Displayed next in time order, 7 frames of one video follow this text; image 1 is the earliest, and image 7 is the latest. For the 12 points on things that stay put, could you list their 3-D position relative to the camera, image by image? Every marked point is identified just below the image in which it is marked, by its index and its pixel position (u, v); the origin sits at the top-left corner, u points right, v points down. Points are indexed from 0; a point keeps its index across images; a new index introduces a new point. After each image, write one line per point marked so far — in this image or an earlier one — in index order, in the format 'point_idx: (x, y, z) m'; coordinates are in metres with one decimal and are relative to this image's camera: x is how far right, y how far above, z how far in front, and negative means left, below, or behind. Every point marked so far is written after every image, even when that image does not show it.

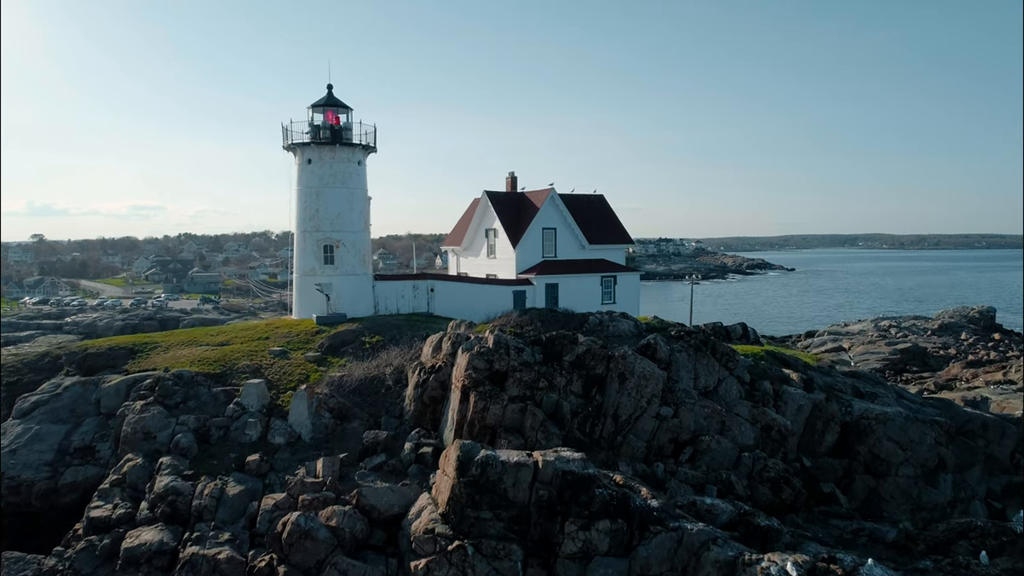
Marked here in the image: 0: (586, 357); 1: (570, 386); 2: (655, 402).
0: (+1.7, -1.6, +17.0) m
1: (+1.3, -2.2, +16.6) m
2: (+3.2, -2.6, +16.6) m
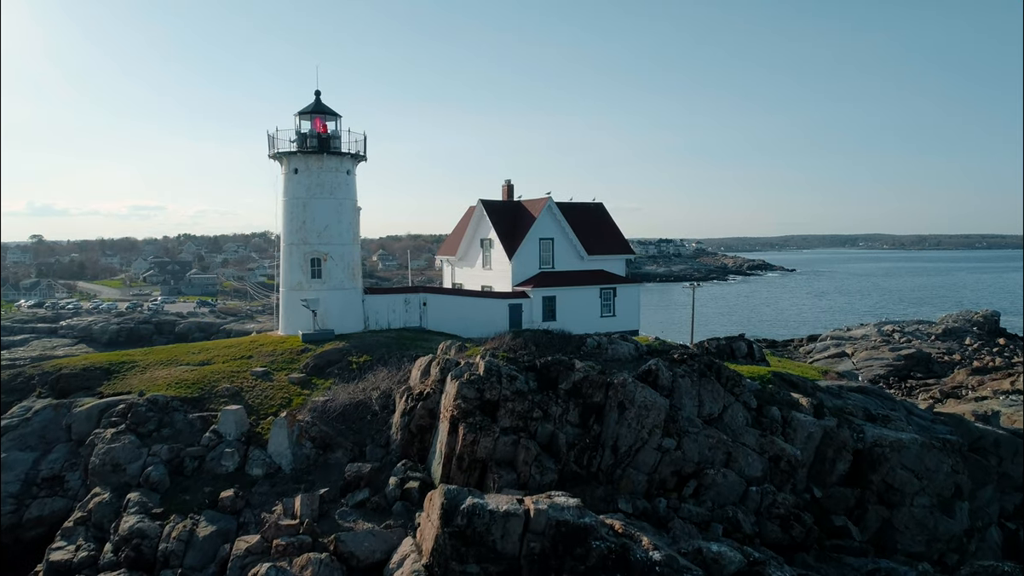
0: (+1.6, -2.1, +15.9) m
1: (+1.2, -2.7, +15.6) m
2: (+3.1, -3.1, +15.6) m
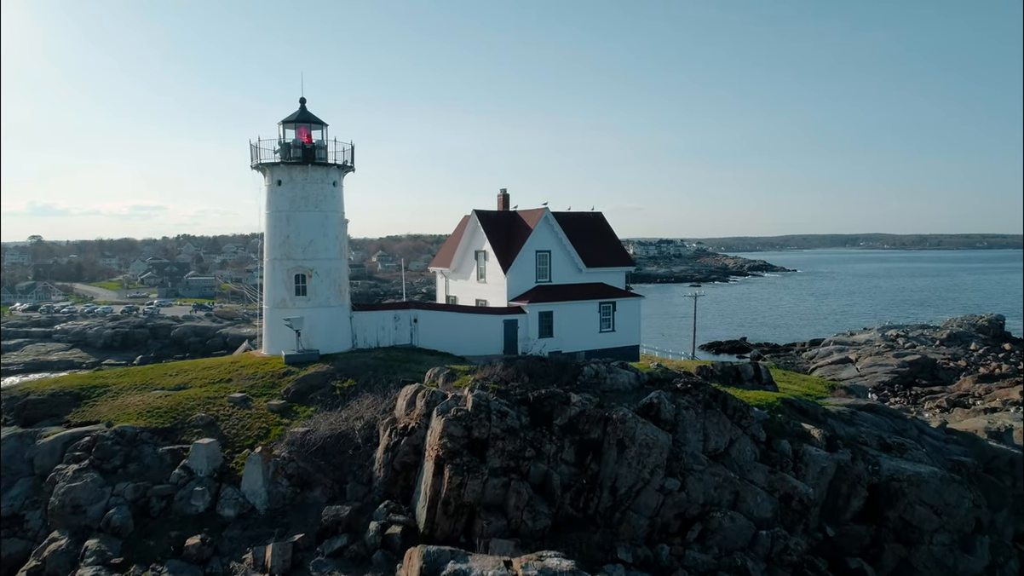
0: (+1.4, -2.7, +14.8) m
1: (+1.0, -3.3, +14.5) m
2: (+2.9, -3.6, +14.4) m
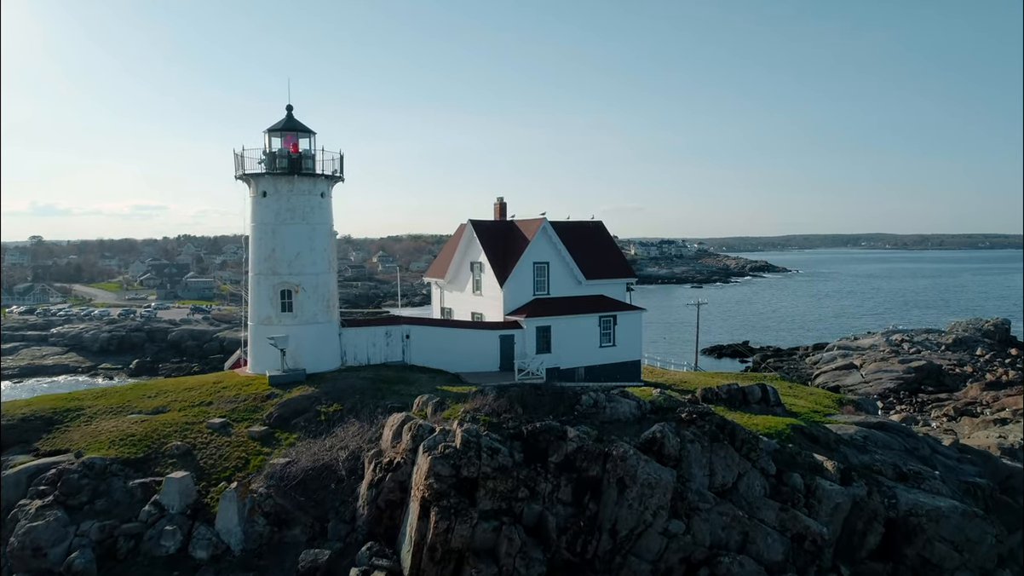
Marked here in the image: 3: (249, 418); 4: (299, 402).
0: (+1.2, -3.2, +13.8) m
1: (+0.8, -3.8, +13.5) m
2: (+2.7, -4.1, +13.4) m
3: (-6.7, -3.3, +18.7) m
4: (-5.5, -3.0, +19.0) m
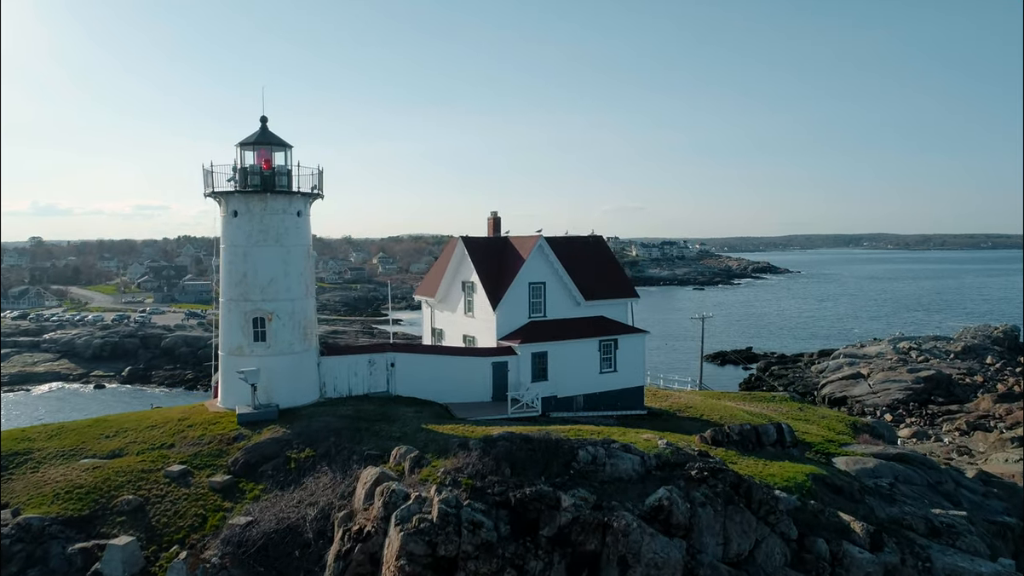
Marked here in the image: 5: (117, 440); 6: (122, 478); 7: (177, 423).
0: (+1.0, -4.0, +12.0) m
1: (+0.6, -4.5, +11.7) m
2: (+2.5, -4.9, +11.6) m
3: (-6.9, -4.1, +16.9) m
4: (-5.8, -3.7, +17.3) m
5: (-10.1, -3.8, +18.7) m
6: (-8.6, -4.2, +16.2) m
7: (-8.9, -3.6, +19.4) m
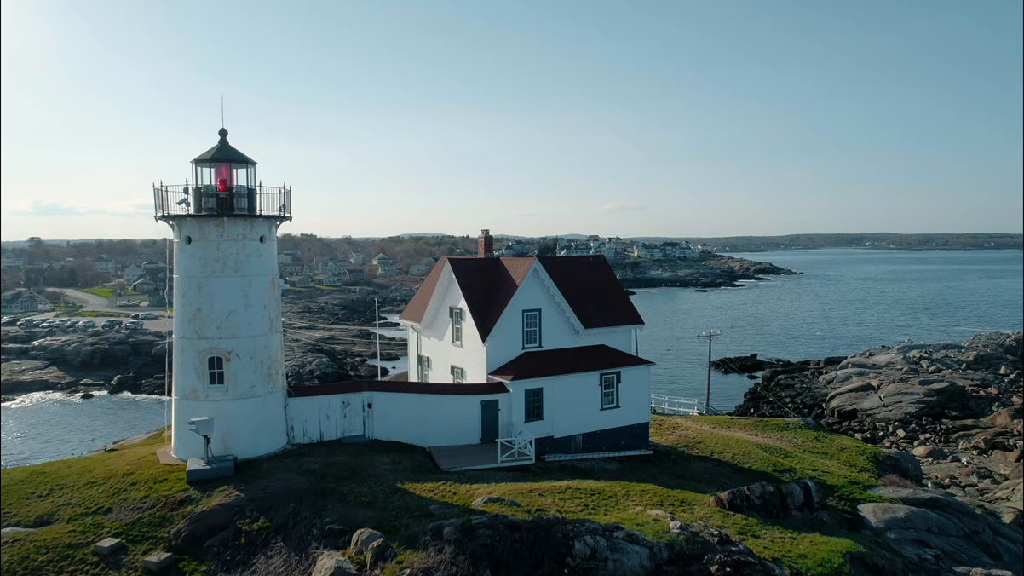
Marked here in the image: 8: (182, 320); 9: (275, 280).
0: (+0.7, -4.8, +9.7) m
1: (+0.3, -5.4, +9.4) m
2: (+2.2, -5.8, +9.3) m
3: (-7.2, -5.0, +14.6) m
4: (-6.0, -4.6, +15.0) m
5: (-10.4, -4.7, +16.4) m
6: (-8.9, -5.1, +13.9) m
7: (-9.2, -4.4, +17.1) m
8: (-8.2, -0.8, +18.2) m
9: (-6.1, +0.2, +18.9) m
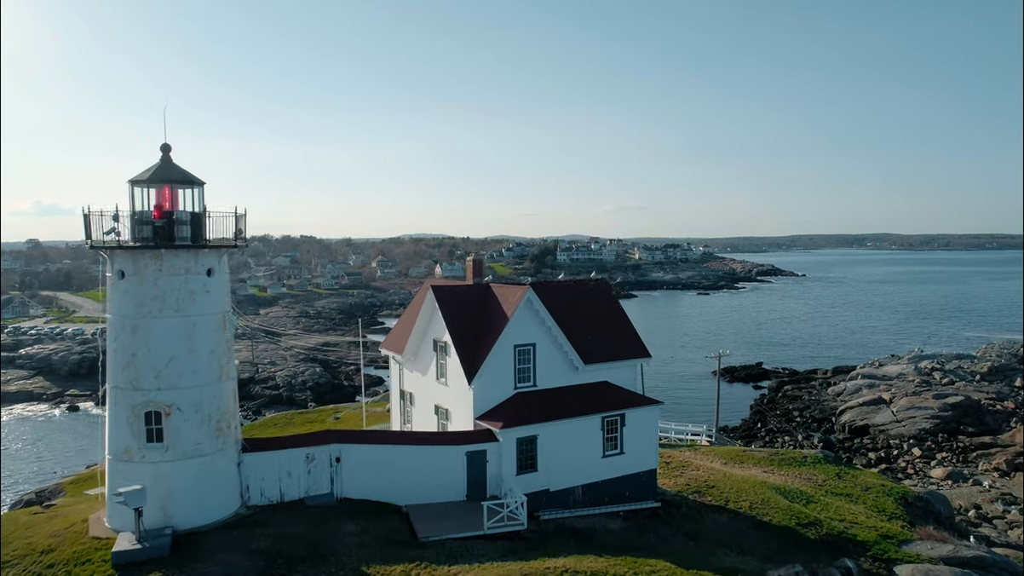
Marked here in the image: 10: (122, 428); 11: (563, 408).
0: (+0.4, -5.7, +7.1) m
1: (0.0, -6.3, +6.8) m
2: (+2.0, -6.7, +6.7) m
3: (-7.5, -5.9, +12.0) m
4: (-6.3, -5.5, +12.4) m
5: (-10.6, -5.6, +13.8) m
6: (-9.2, -6.0, +11.3) m
7: (-9.4, -5.3, +14.5) m
8: (-8.5, -1.7, +15.6) m
9: (-6.3, -0.7, +16.3) m
10: (-8.3, -3.0, +15.6) m
11: (+1.4, -3.2, +19.9) m
